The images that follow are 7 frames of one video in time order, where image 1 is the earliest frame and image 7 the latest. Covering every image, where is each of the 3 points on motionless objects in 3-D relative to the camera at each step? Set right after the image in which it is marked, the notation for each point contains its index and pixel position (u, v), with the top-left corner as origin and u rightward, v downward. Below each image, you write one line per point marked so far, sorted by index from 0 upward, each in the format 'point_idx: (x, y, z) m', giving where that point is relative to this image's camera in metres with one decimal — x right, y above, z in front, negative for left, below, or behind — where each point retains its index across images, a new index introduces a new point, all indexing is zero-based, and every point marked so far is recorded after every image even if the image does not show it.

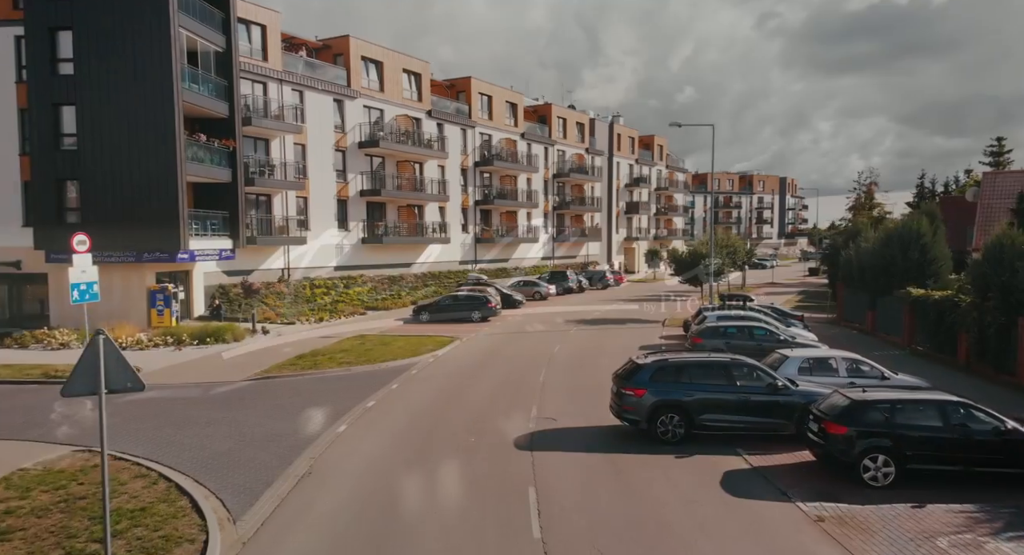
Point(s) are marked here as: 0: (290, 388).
0: (-5.2, -2.7, +16.6) m
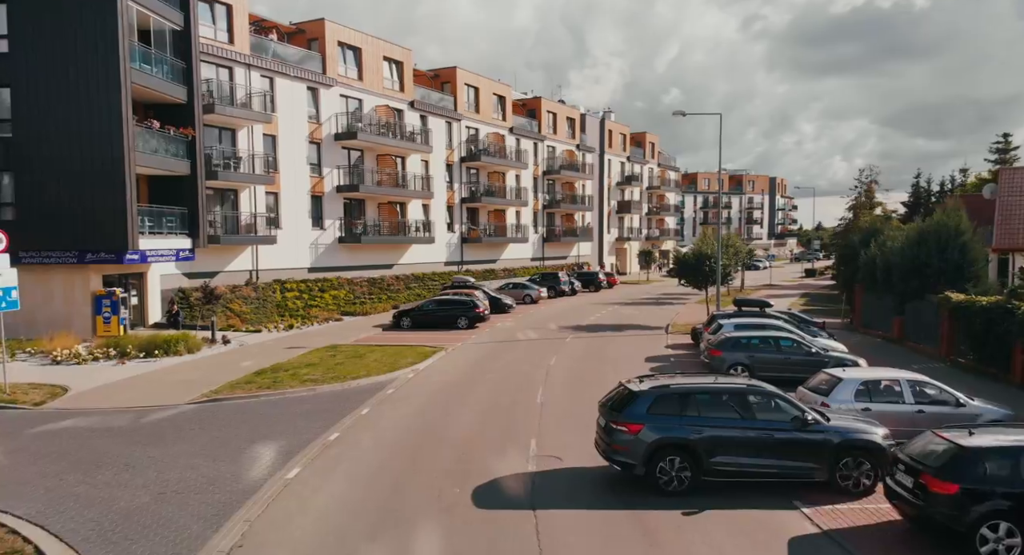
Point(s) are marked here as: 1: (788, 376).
0: (-5.4, -2.8, +13.9) m
1: (+6.4, -2.3, +16.4) m
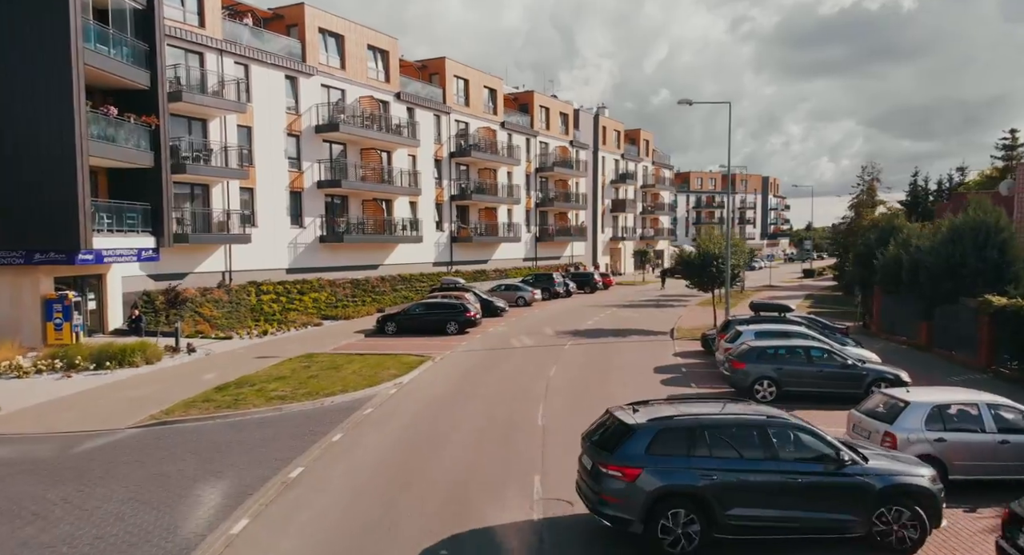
0: (-5.4, -2.8, +11.8) m
1: (+6.4, -2.3, +14.5) m
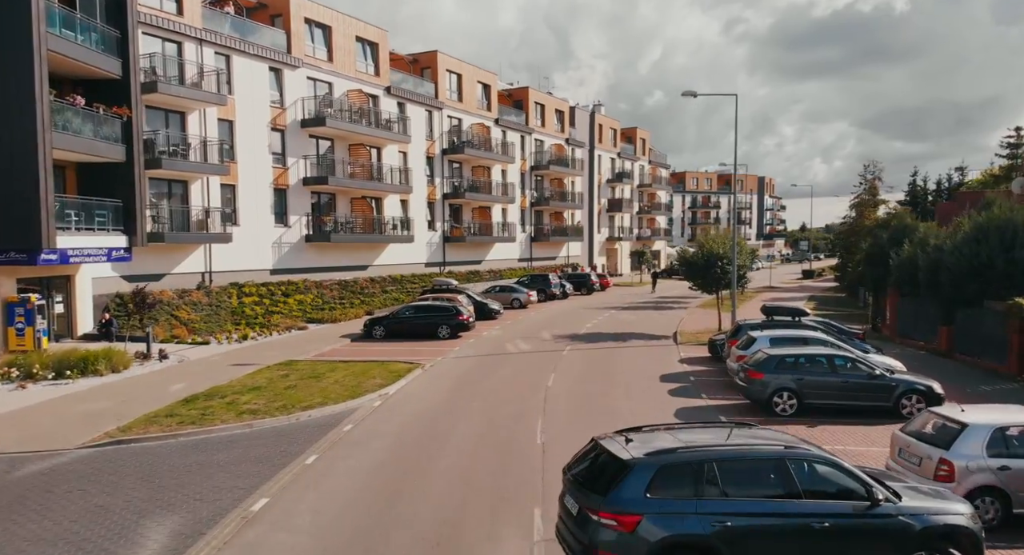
0: (-5.5, -2.8, +10.5) m
1: (+6.3, -2.4, +13.2) m
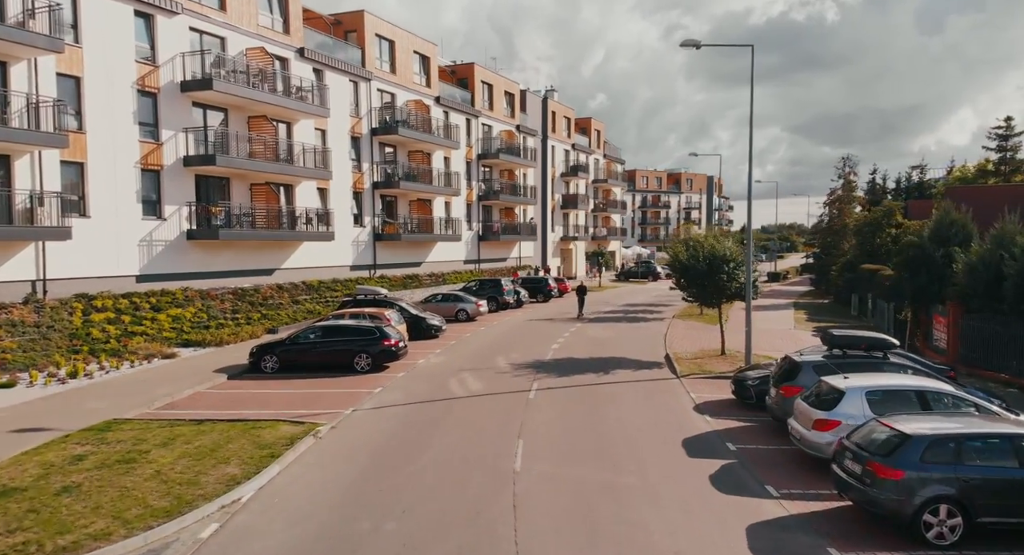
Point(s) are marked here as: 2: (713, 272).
0: (-5.8, -3.1, +3.9) m
1: (+5.7, -2.6, +7.5) m
2: (+5.7, +0.1, +19.7) m
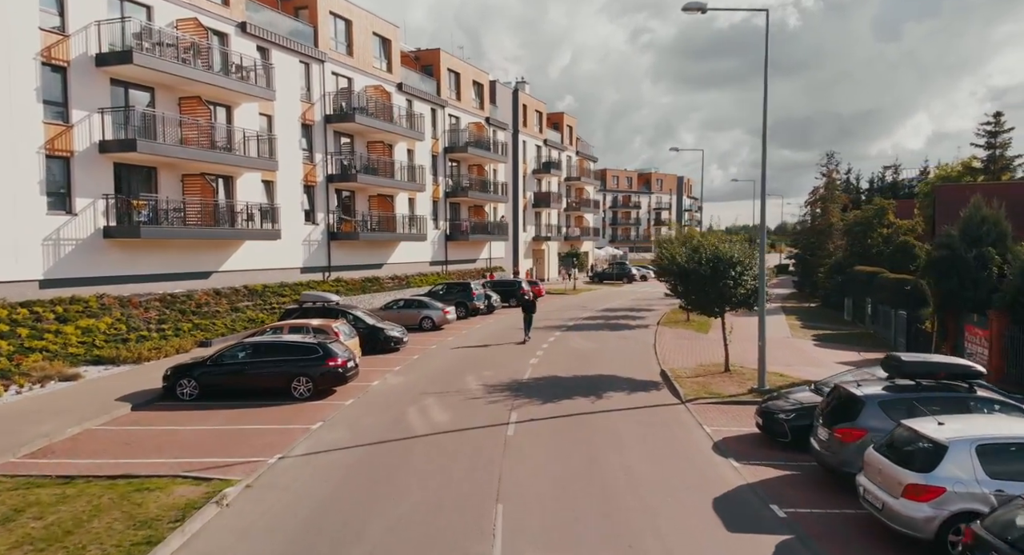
0: (-5.8, -3.2, +0.8) m
1: (+5.6, -2.7, +4.9) m
2: (+5.0, 0.0, +17.1) m
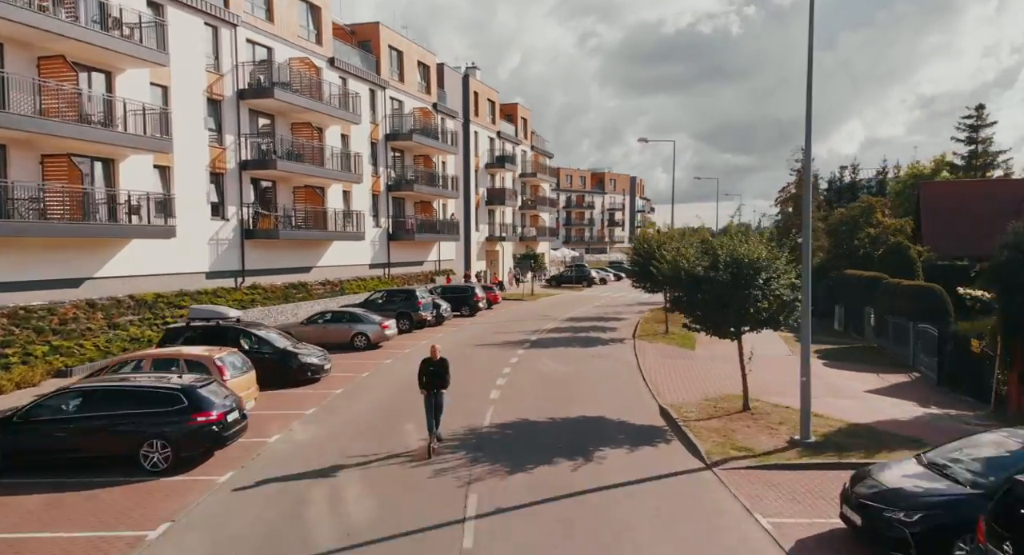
0: (-5.4, -3.4, -3.8) m
1: (+5.6, -2.9, +1.2) m
2: (+4.1, -0.2, +13.3) m
